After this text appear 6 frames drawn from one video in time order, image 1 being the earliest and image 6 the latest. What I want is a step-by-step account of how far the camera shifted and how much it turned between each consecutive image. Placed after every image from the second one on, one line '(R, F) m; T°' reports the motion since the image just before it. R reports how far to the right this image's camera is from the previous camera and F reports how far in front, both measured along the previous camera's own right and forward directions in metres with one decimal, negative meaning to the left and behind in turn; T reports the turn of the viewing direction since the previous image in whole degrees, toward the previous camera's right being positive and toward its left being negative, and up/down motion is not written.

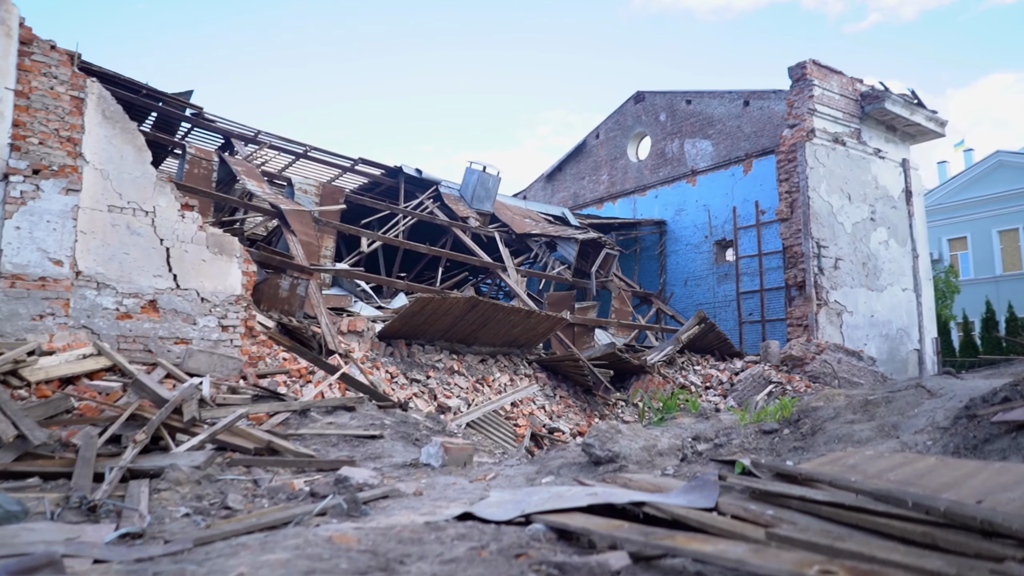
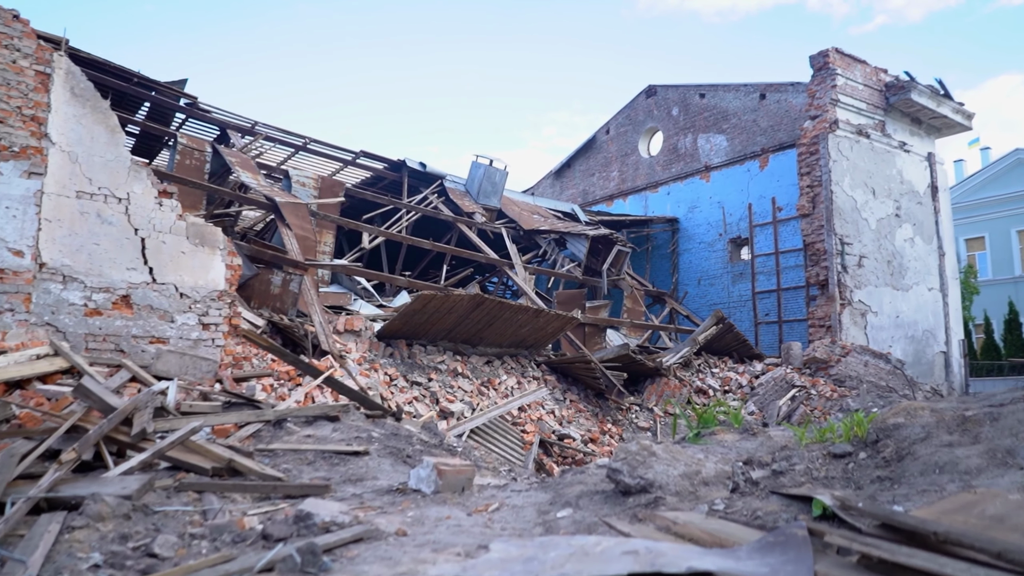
(0.0, +0.5) m; -1°
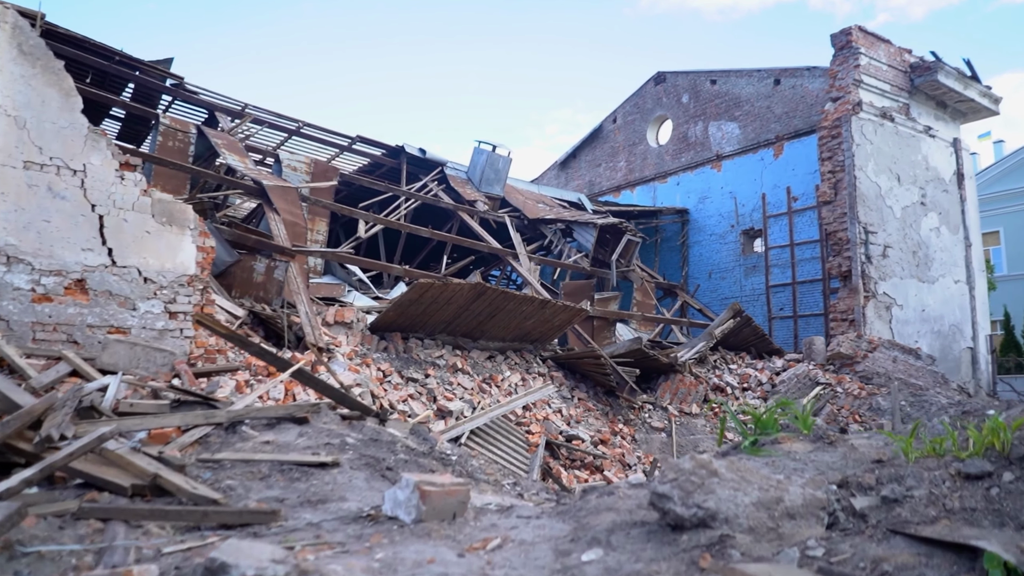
(0.0, +0.6) m; 0°
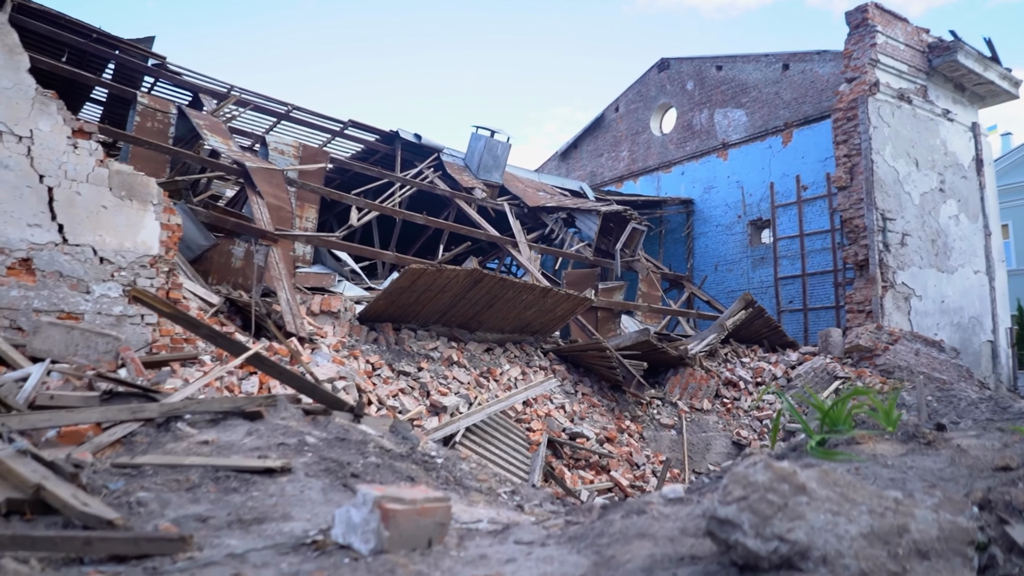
(0.0, +0.5) m; 0°
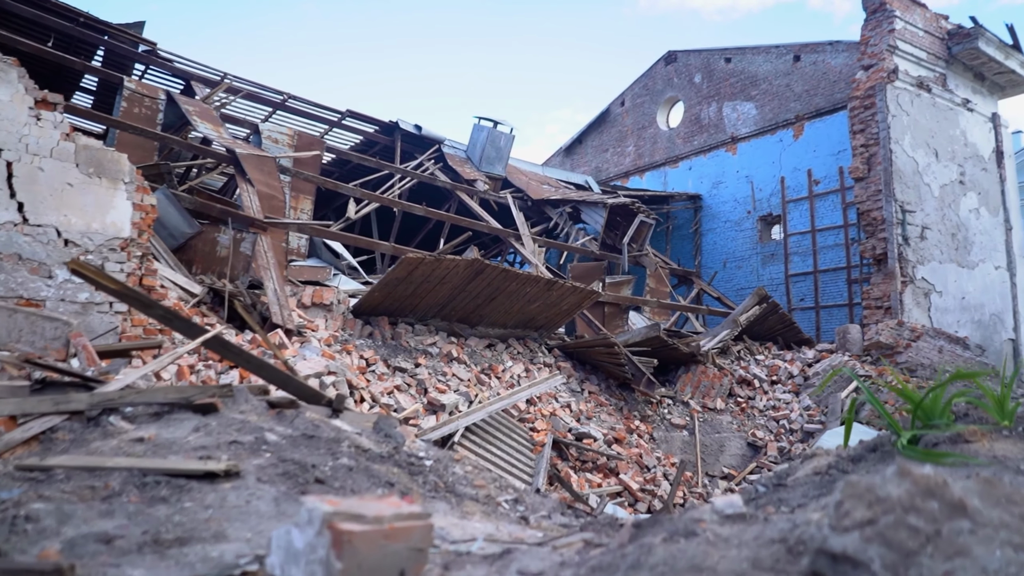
(0.0, +0.4) m; 0°
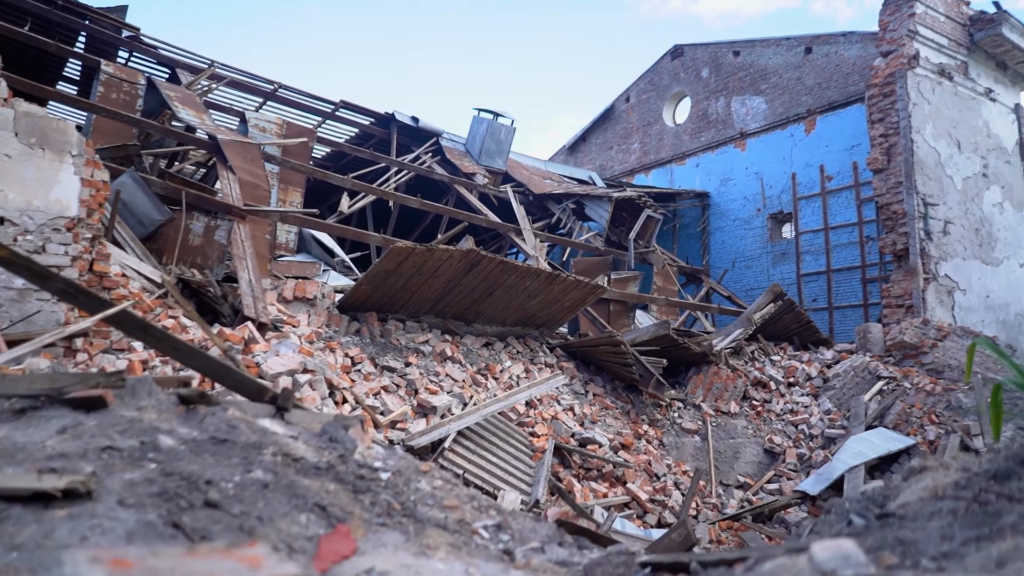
(+0.1, +0.5) m; 0°
